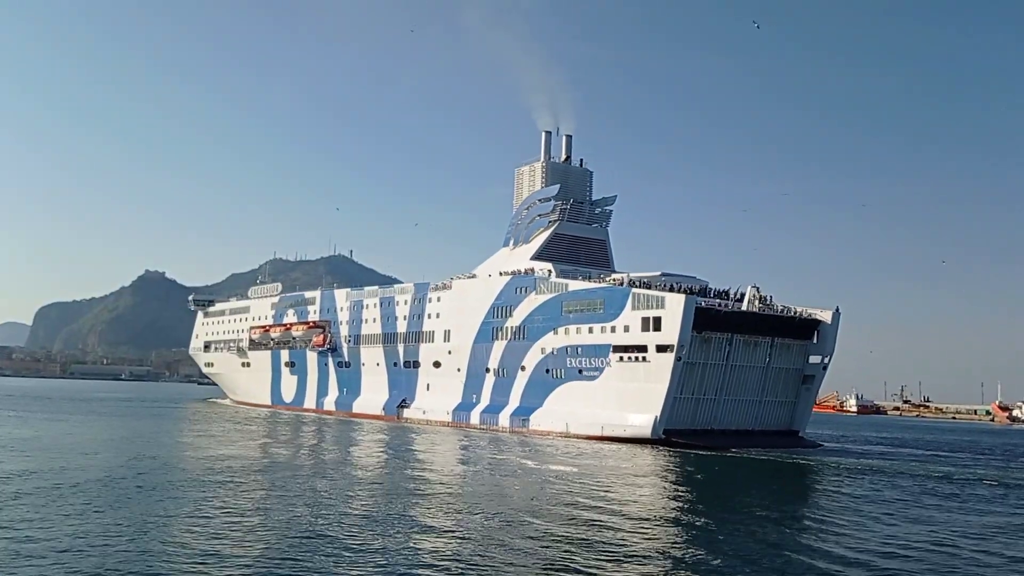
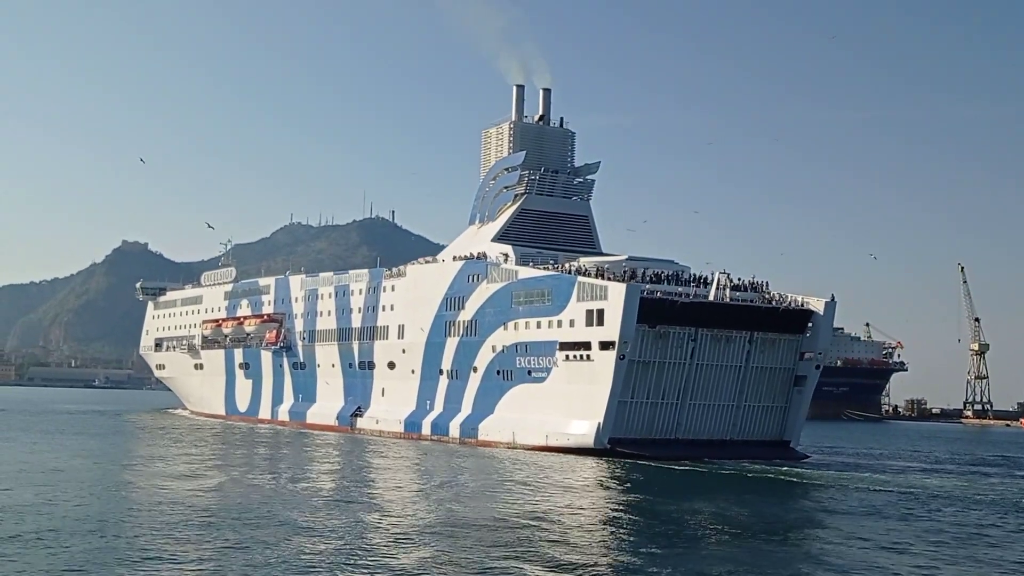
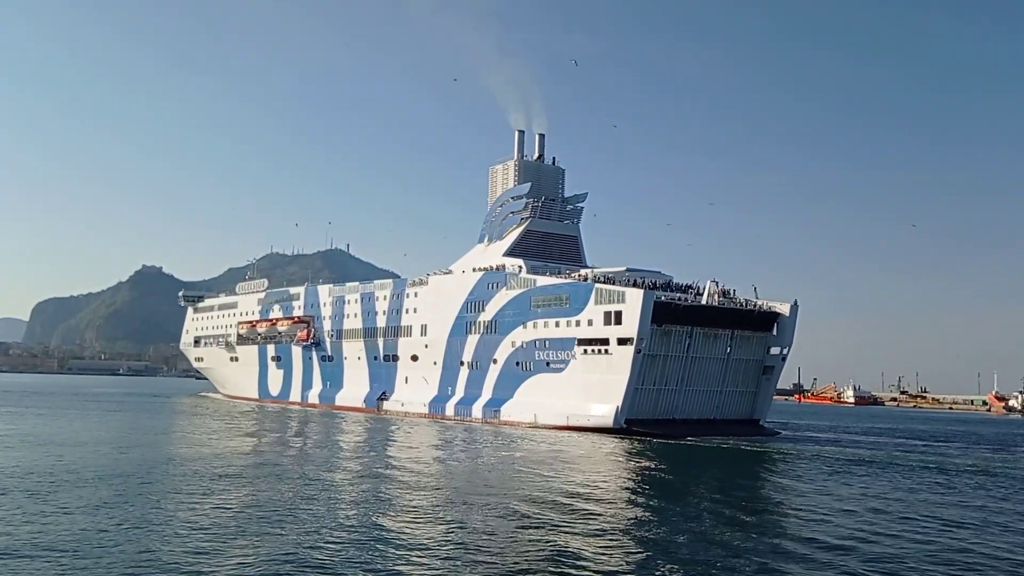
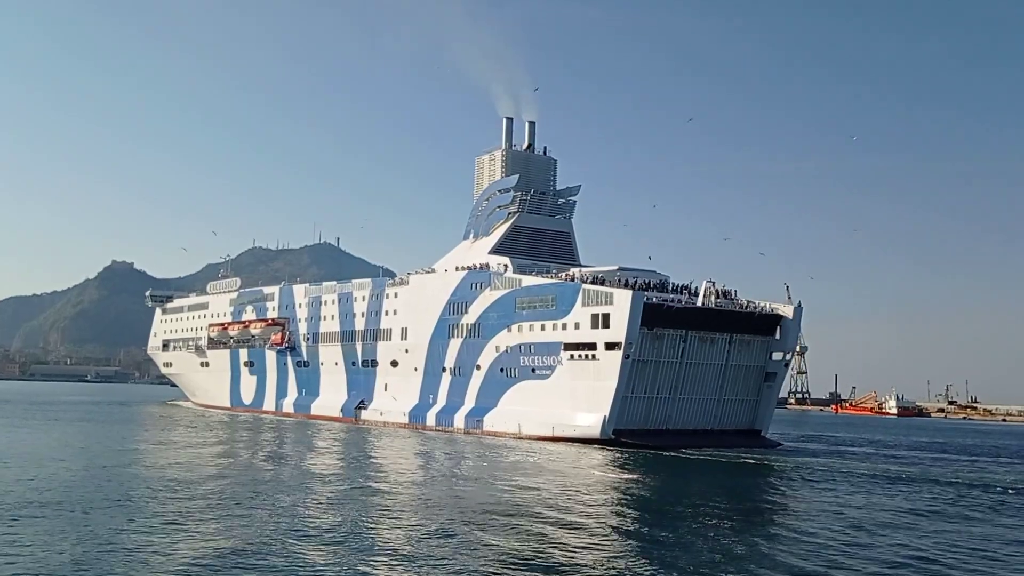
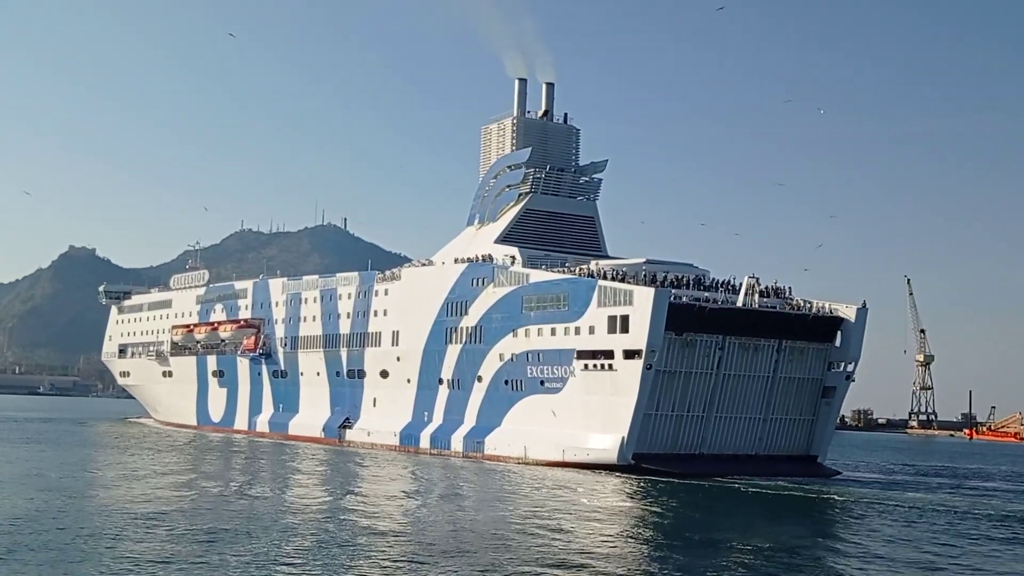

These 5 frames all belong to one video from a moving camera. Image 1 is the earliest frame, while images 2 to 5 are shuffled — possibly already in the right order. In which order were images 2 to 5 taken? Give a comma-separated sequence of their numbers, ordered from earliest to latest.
3, 4, 5, 2
